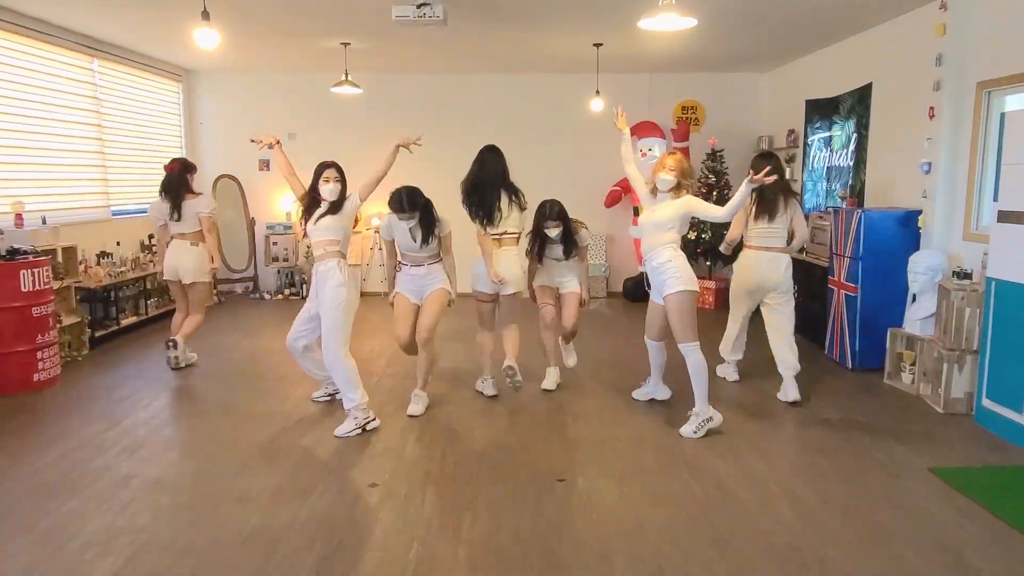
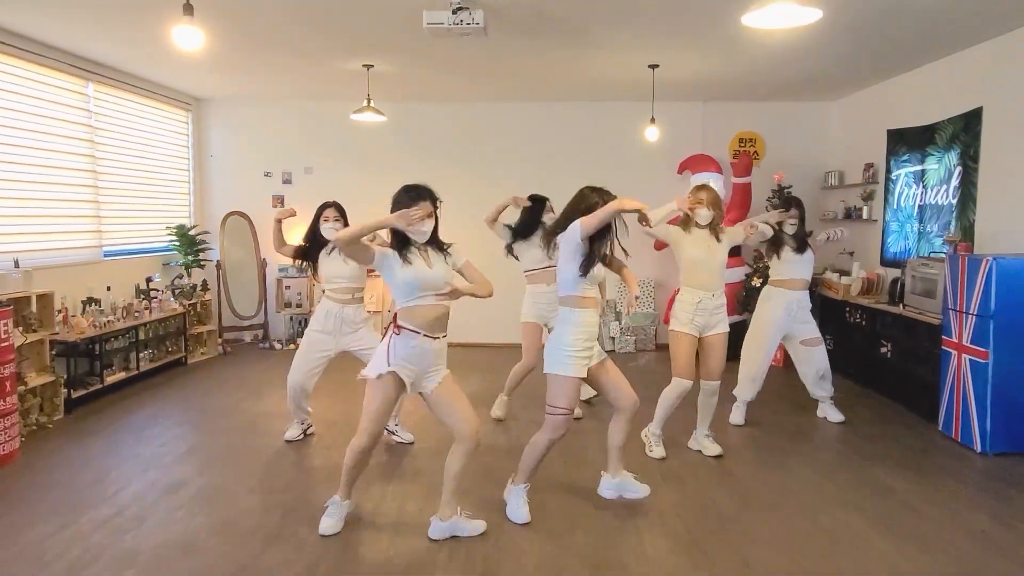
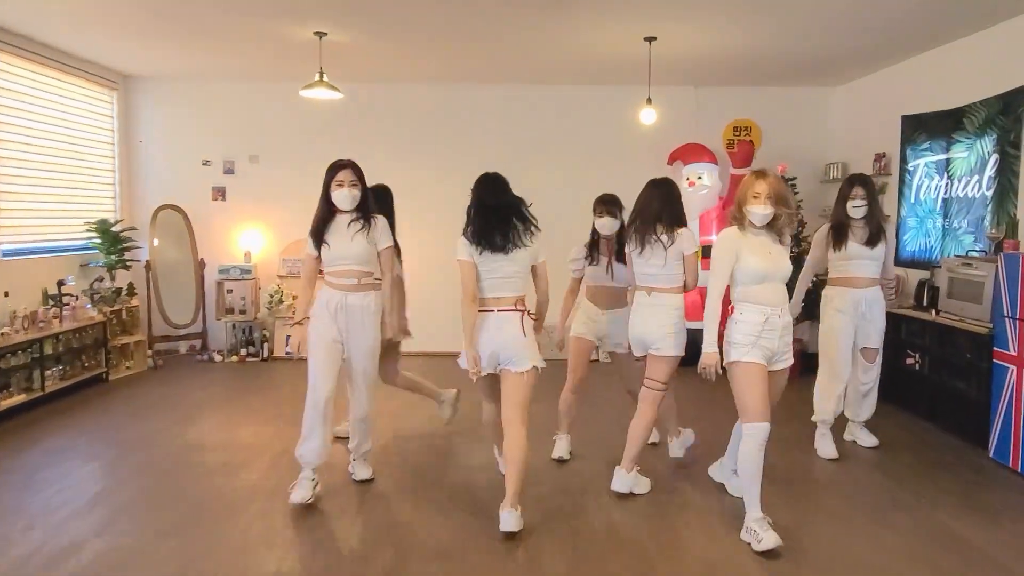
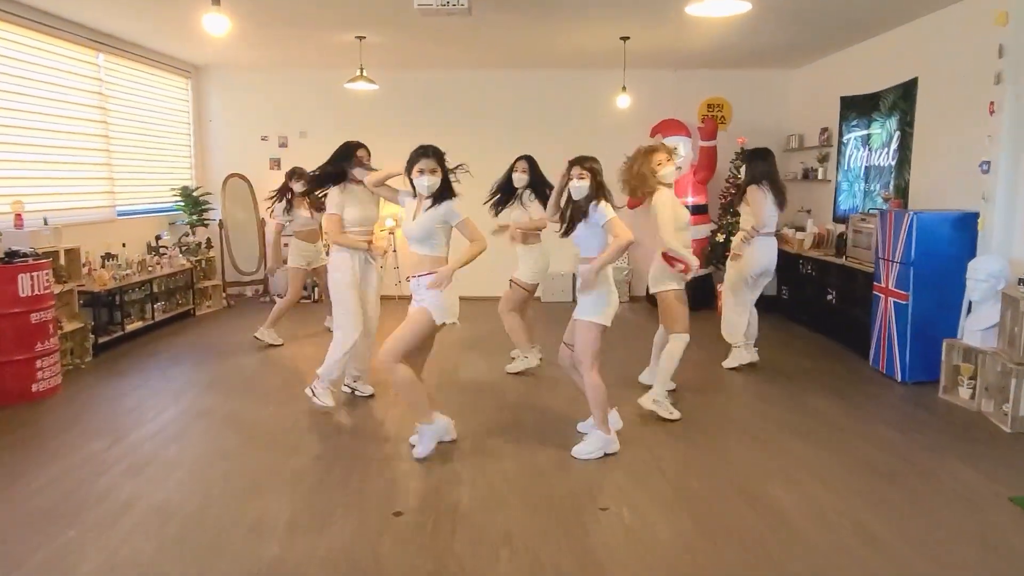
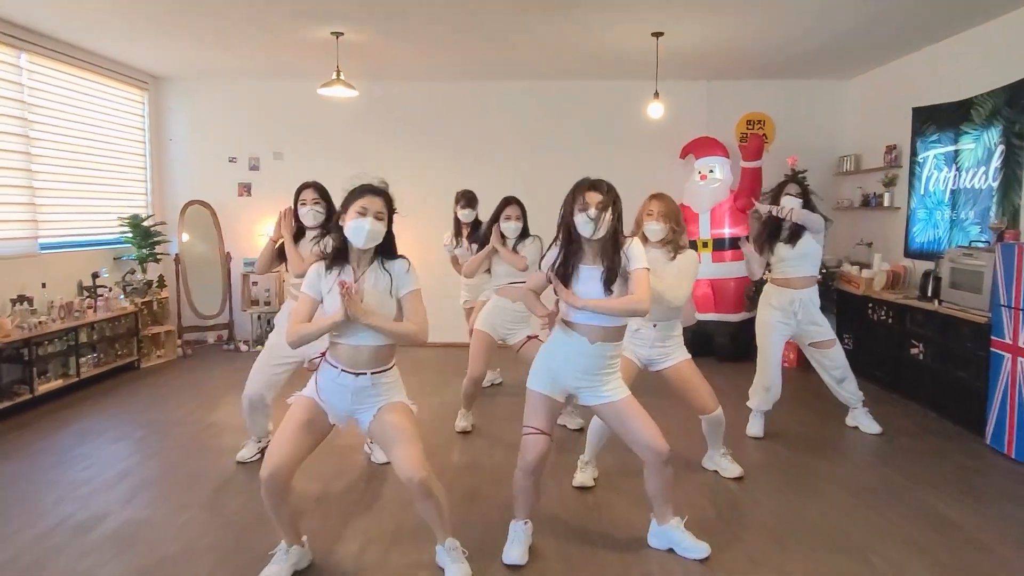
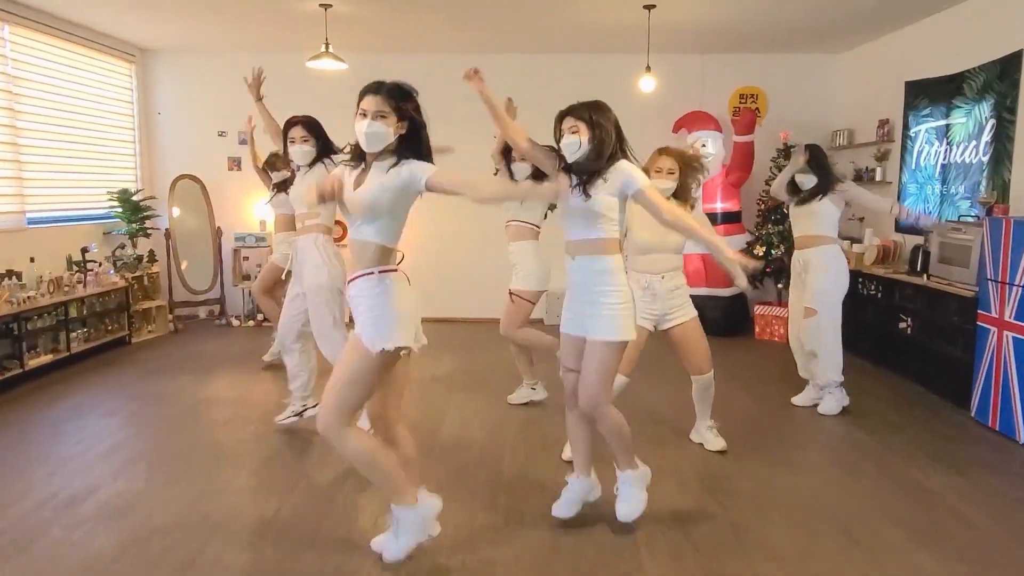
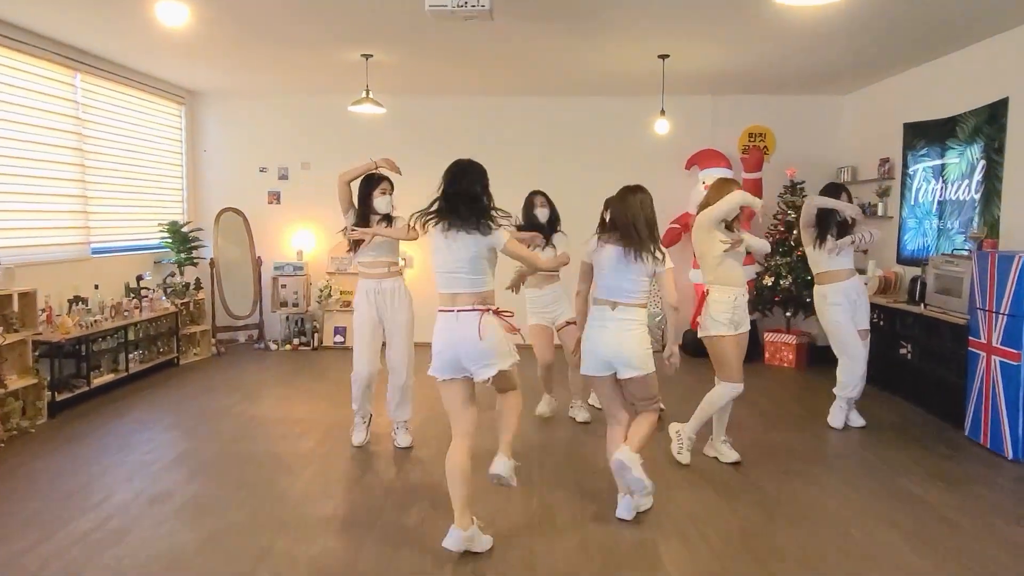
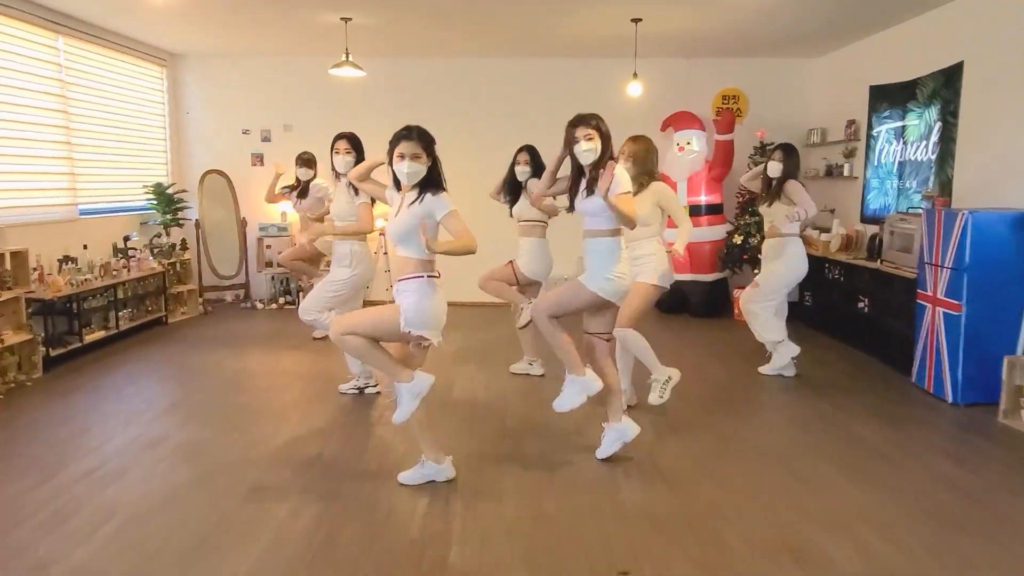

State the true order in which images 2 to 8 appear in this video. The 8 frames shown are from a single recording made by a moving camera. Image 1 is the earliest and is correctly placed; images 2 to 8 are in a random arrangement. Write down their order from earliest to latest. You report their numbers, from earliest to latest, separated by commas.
4, 8, 6, 5, 2, 7, 3
